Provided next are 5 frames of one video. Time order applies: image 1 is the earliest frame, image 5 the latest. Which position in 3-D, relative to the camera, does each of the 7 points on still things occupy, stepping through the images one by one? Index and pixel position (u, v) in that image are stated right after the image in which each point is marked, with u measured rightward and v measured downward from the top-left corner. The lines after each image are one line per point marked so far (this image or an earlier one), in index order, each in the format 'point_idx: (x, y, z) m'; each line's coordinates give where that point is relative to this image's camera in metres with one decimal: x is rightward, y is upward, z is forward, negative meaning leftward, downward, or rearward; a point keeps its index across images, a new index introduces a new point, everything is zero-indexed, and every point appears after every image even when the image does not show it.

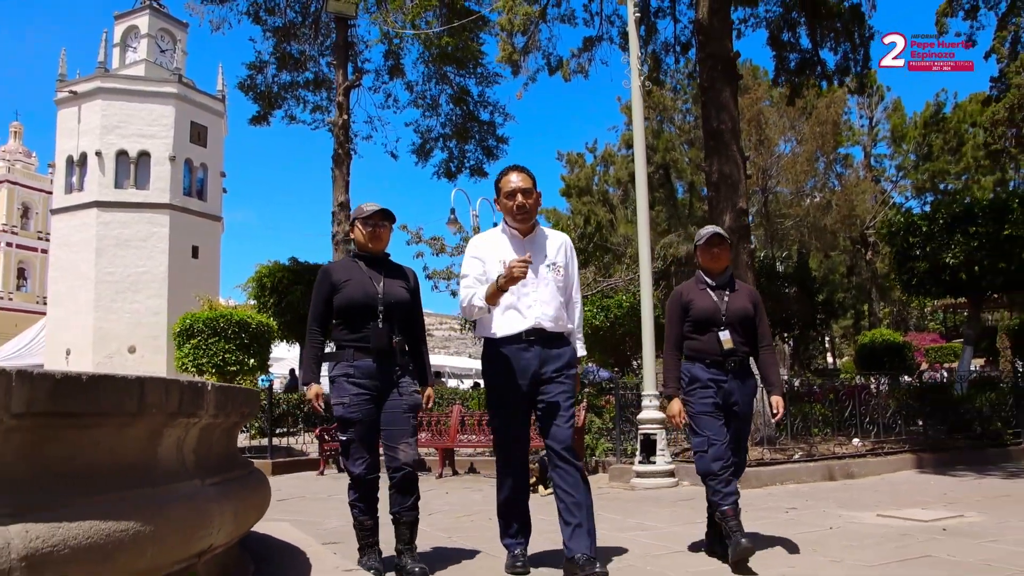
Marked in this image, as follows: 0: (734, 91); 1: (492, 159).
0: (+2.7, +2.4, +9.9) m
1: (-0.5, +3.0, +18.9) m
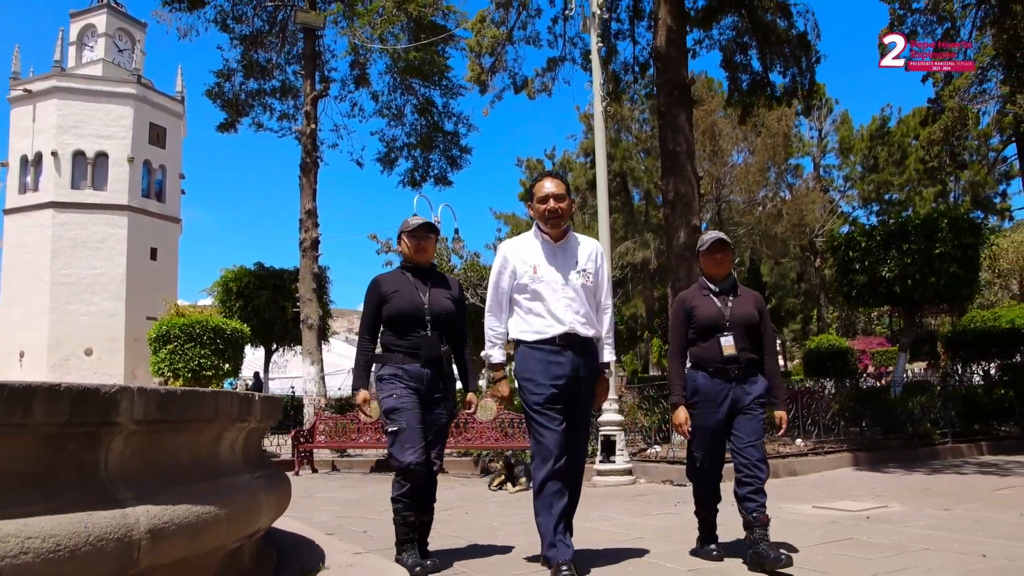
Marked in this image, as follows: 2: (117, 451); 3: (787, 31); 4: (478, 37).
0: (+2.3, +2.3, +10.6) m
1: (-1.4, +2.9, +19.4) m
2: (-1.1, -0.5, +2.3) m
3: (+4.6, +4.3, +13.6) m
4: (-0.5, +3.8, +12.1) m
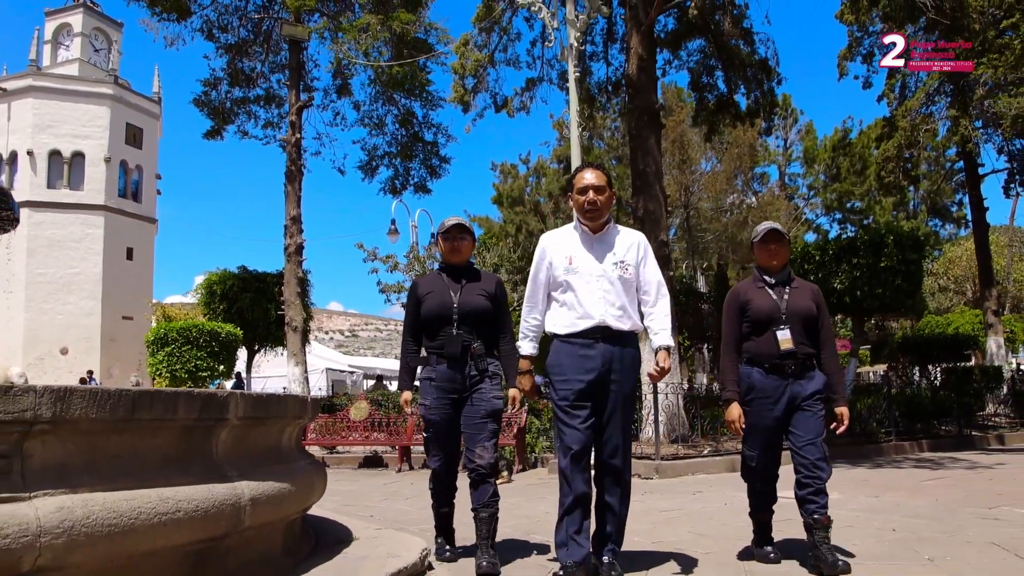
0: (+2.1, +2.1, +11.5) m
1: (-1.9, +2.8, +20.1) m
2: (-1.1, -0.6, +3.0) m
3: (+4.3, +4.2, +14.6) m
4: (-0.8, +3.7, +12.9) m
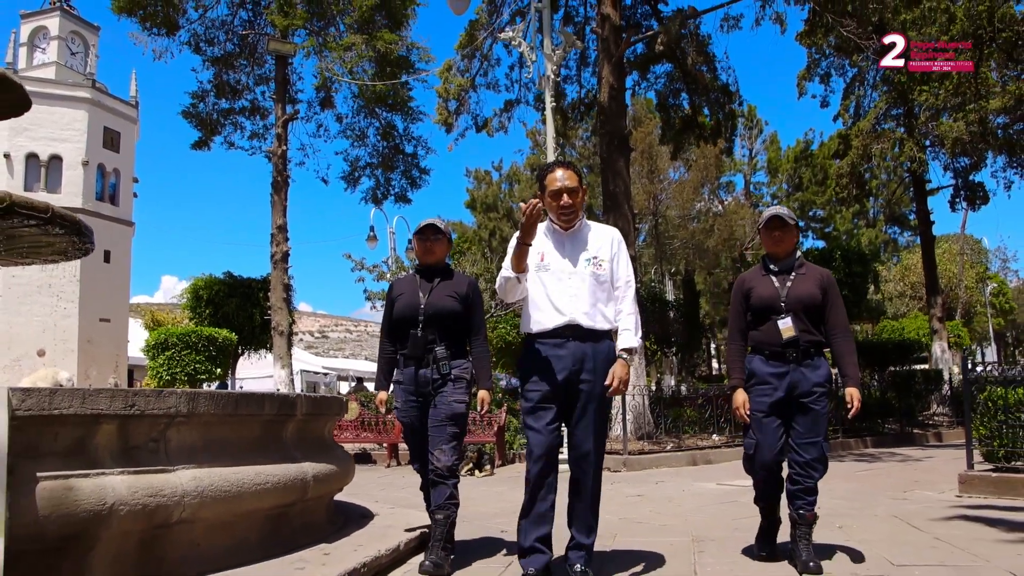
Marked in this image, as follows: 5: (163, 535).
0: (+1.8, +2.0, +12.5) m
1: (-2.5, +2.6, +21.0) m
2: (-1.1, -0.7, +3.9) m
3: (+3.9, +4.0, +15.7) m
4: (-1.1, +3.5, +13.8) m
5: (-1.4, -1.0, +3.2) m
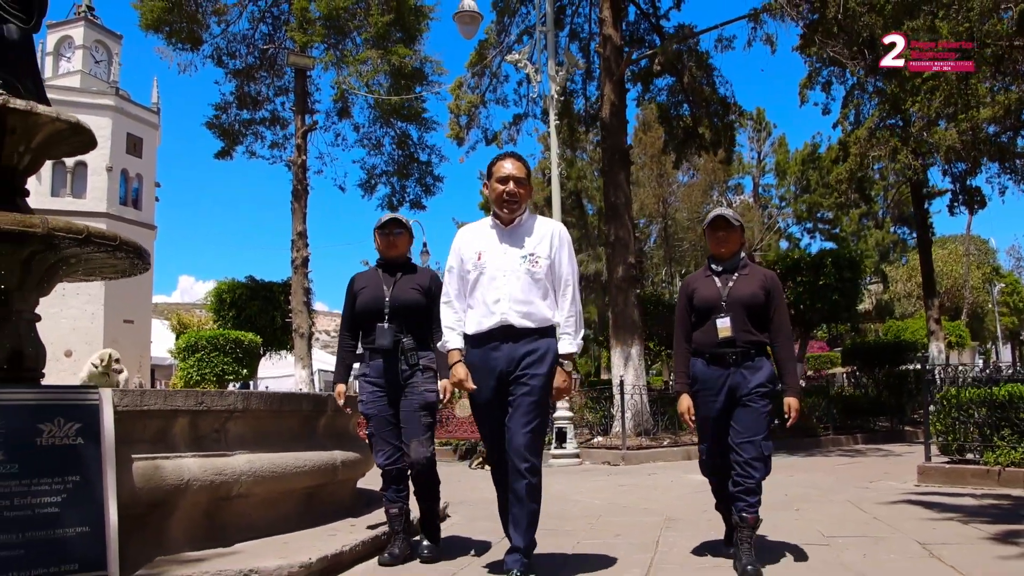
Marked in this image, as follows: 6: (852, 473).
0: (+1.9, +1.9, +13.3) m
1: (-2.2, +2.5, +21.9) m
2: (-1.1, -0.8, +4.8) m
3: (+4.1, +3.9, +16.4) m
4: (-1.0, +3.4, +14.6) m
5: (-1.4, -1.1, +4.0) m
6: (+3.7, -2.0, +8.8) m
